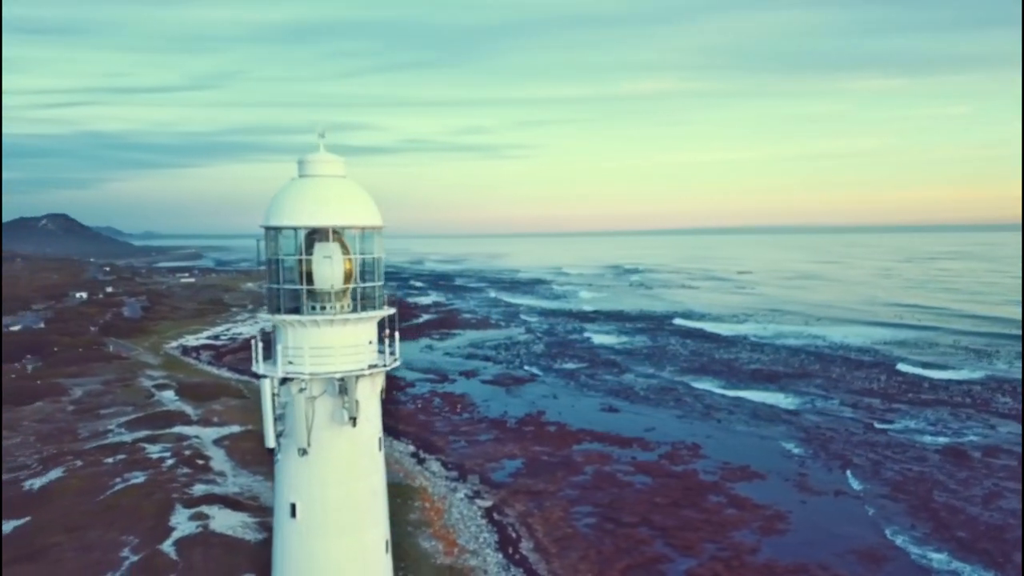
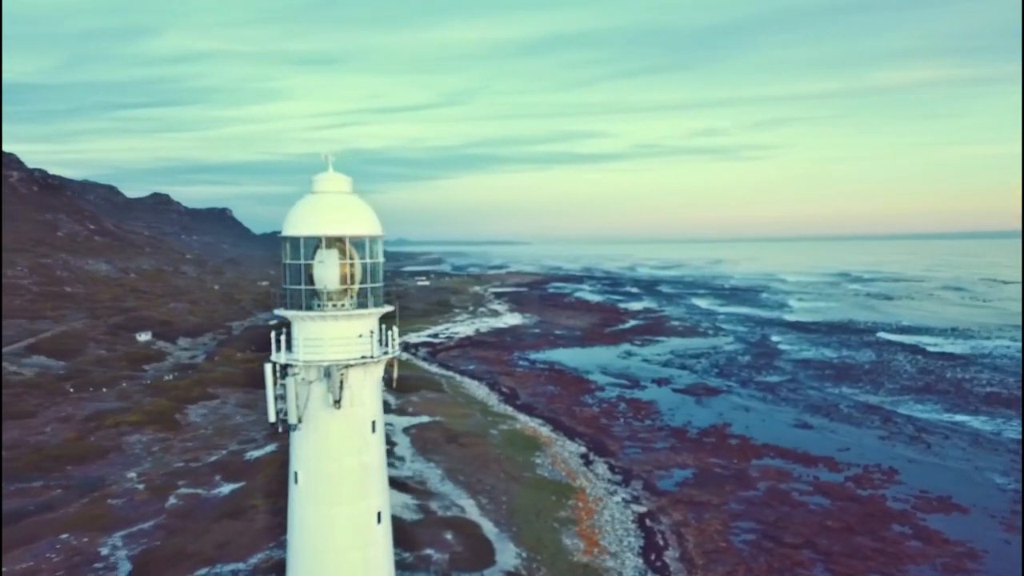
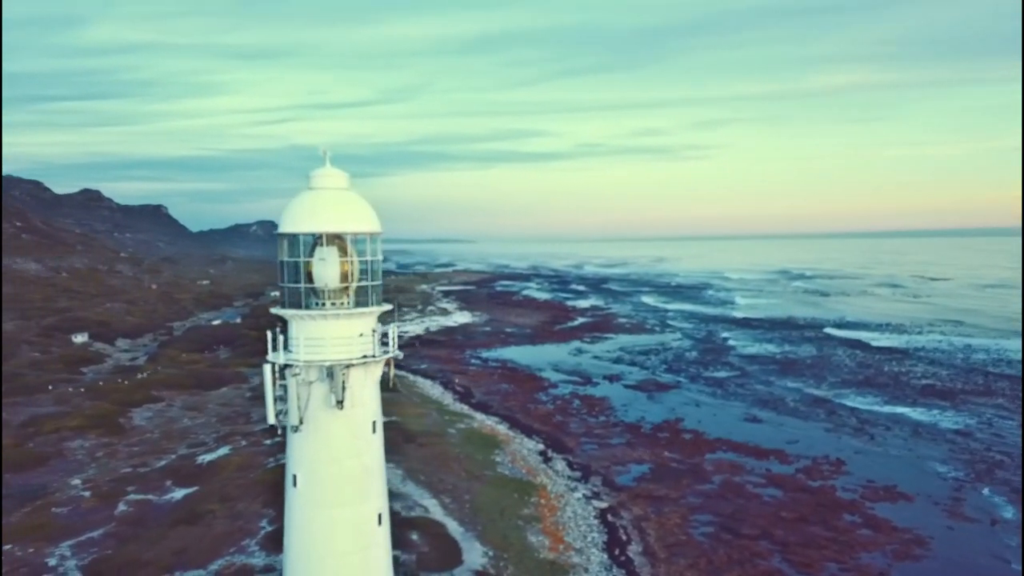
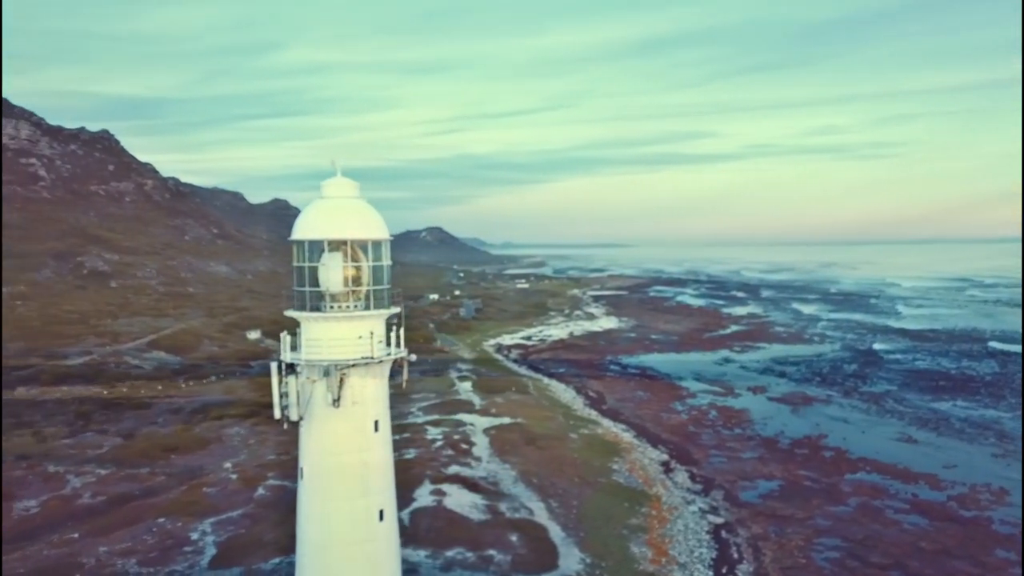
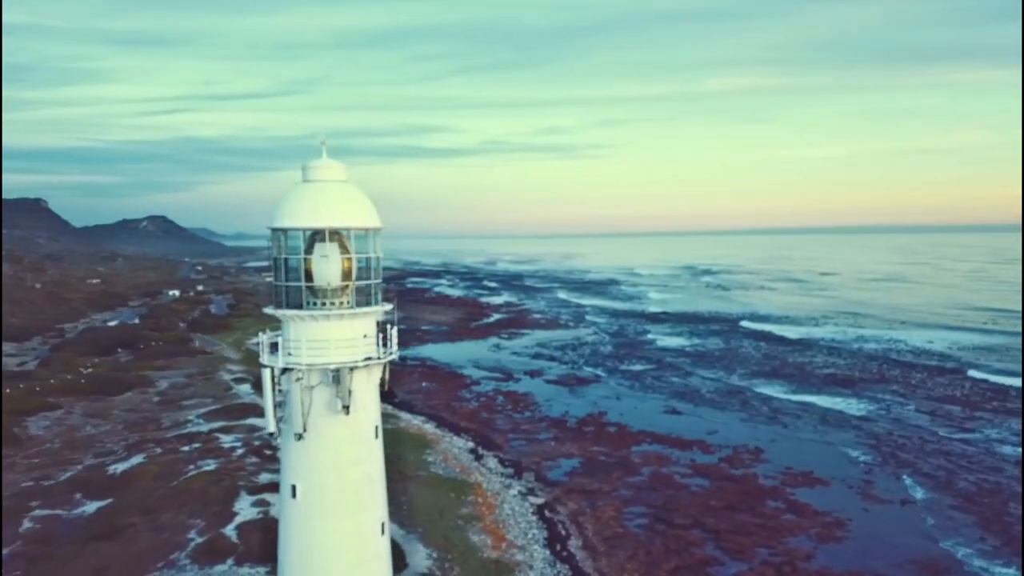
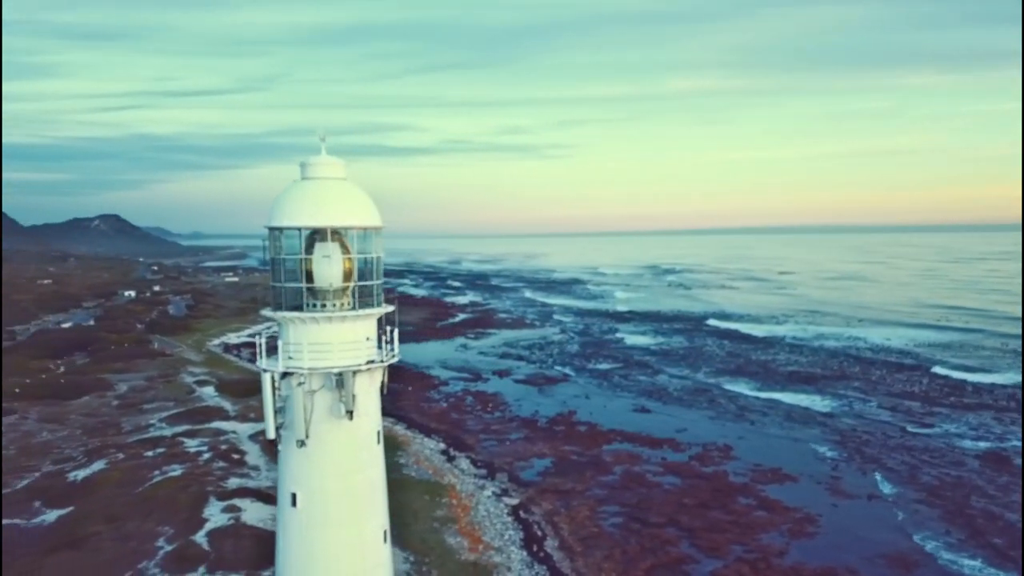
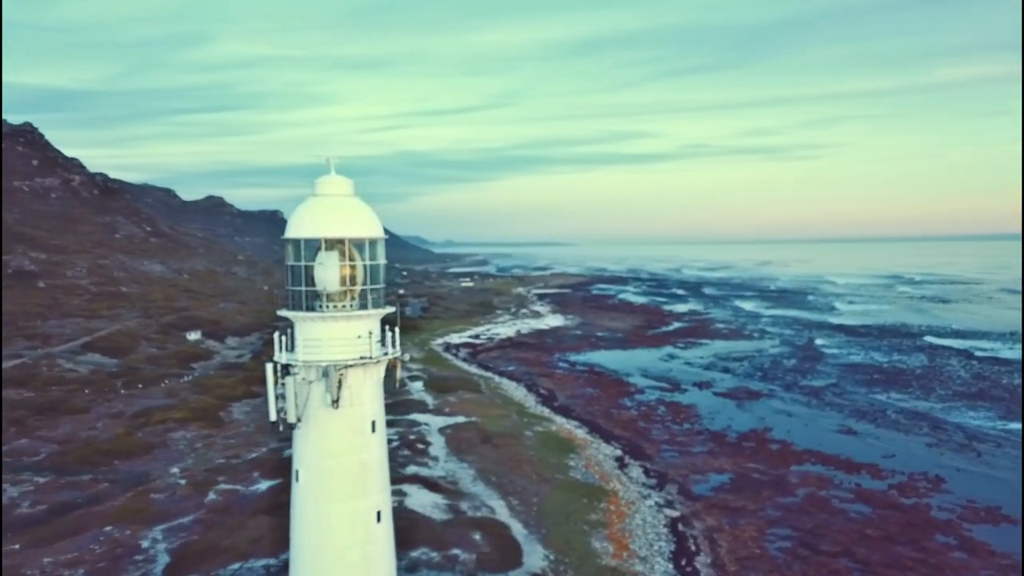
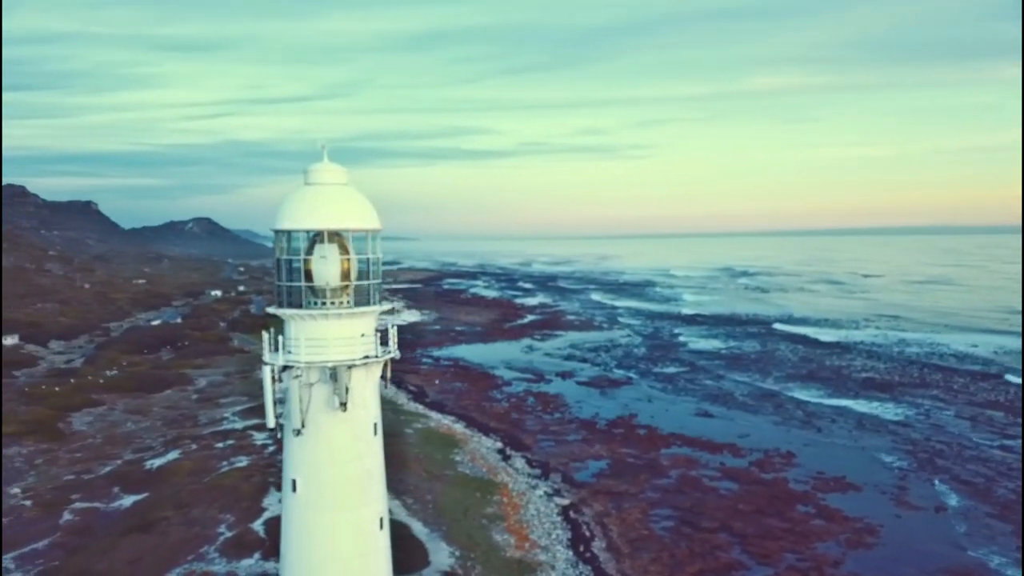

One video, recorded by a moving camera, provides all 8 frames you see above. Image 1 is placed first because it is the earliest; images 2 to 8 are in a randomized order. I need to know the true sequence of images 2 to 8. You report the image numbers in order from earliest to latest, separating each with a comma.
6, 5, 8, 3, 2, 7, 4
